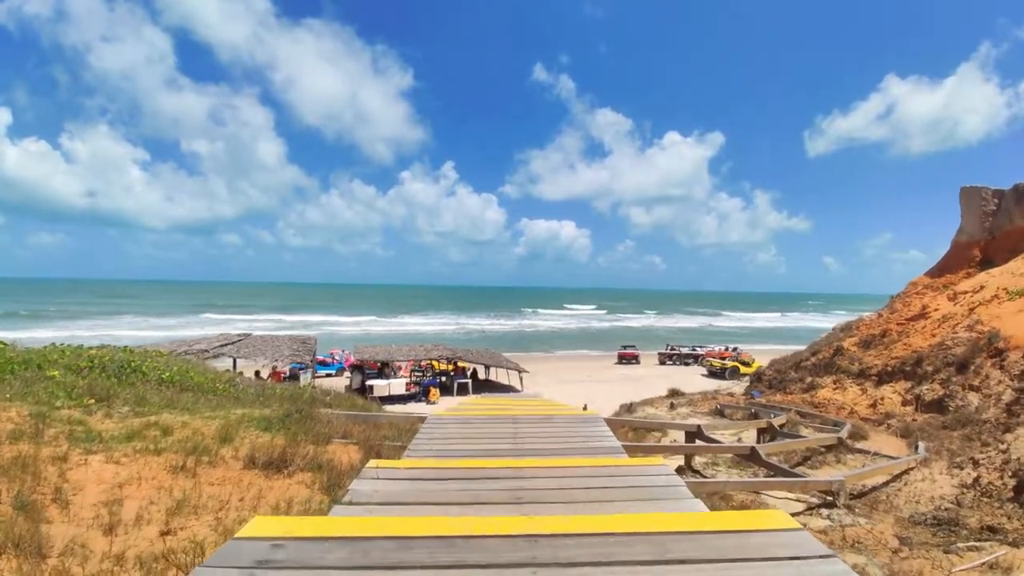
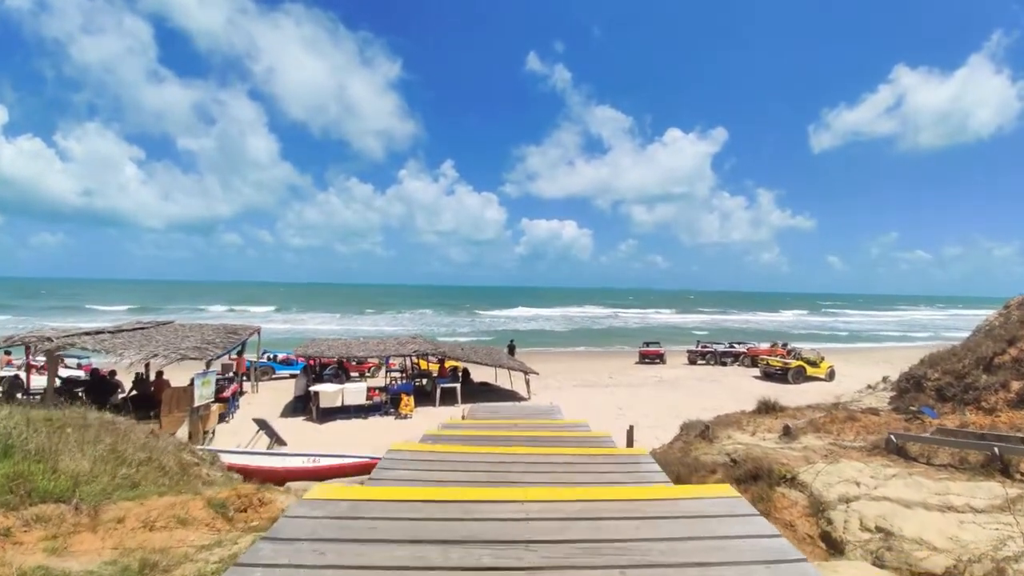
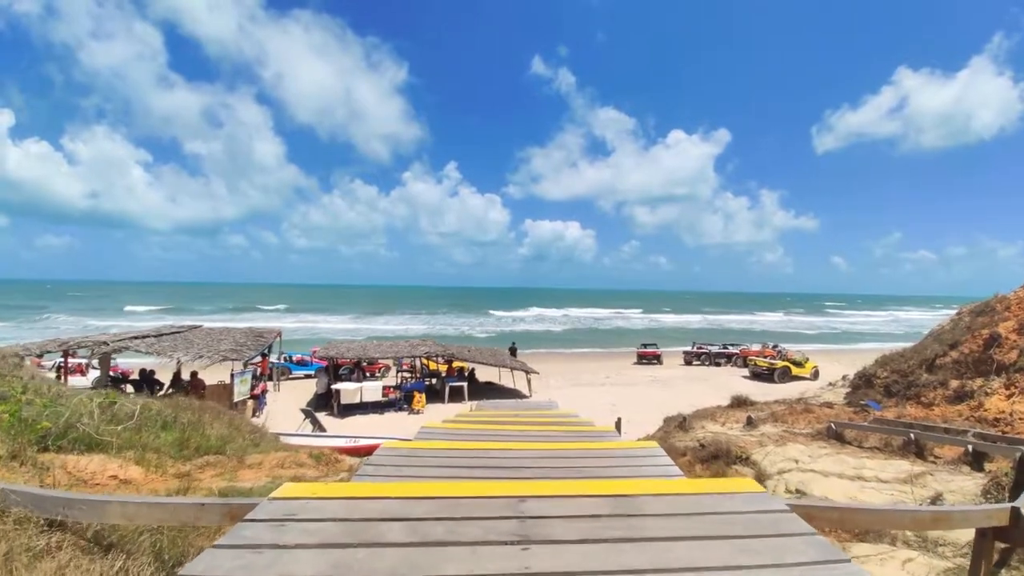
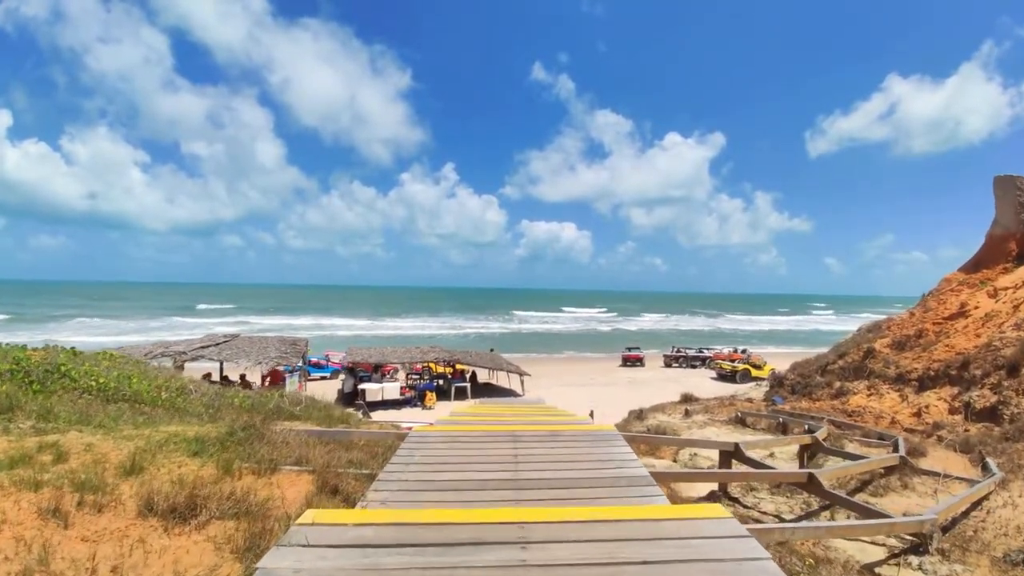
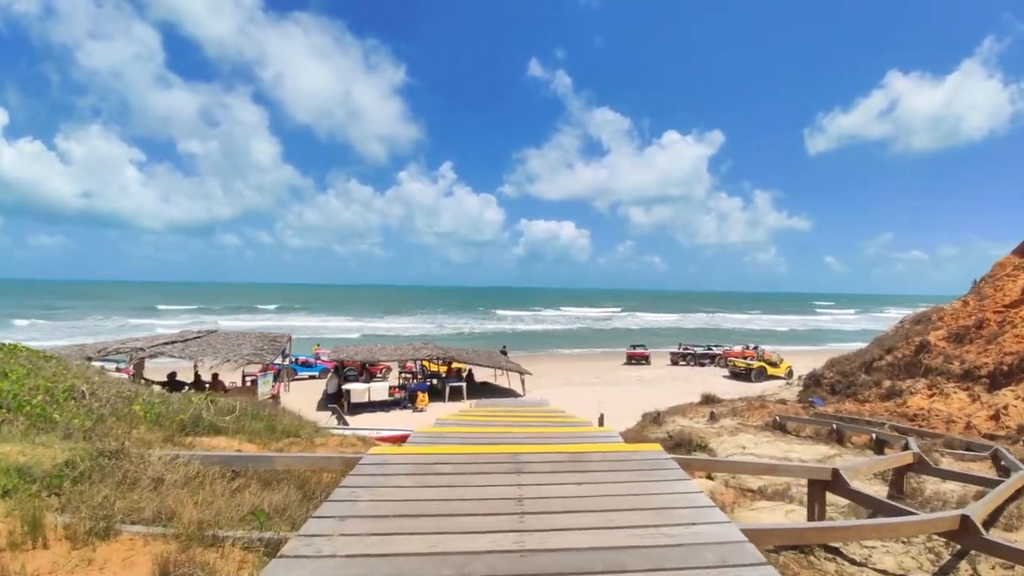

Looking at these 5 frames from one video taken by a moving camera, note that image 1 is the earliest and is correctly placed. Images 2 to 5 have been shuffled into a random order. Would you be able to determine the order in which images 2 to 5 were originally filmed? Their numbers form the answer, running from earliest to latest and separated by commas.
4, 5, 3, 2
